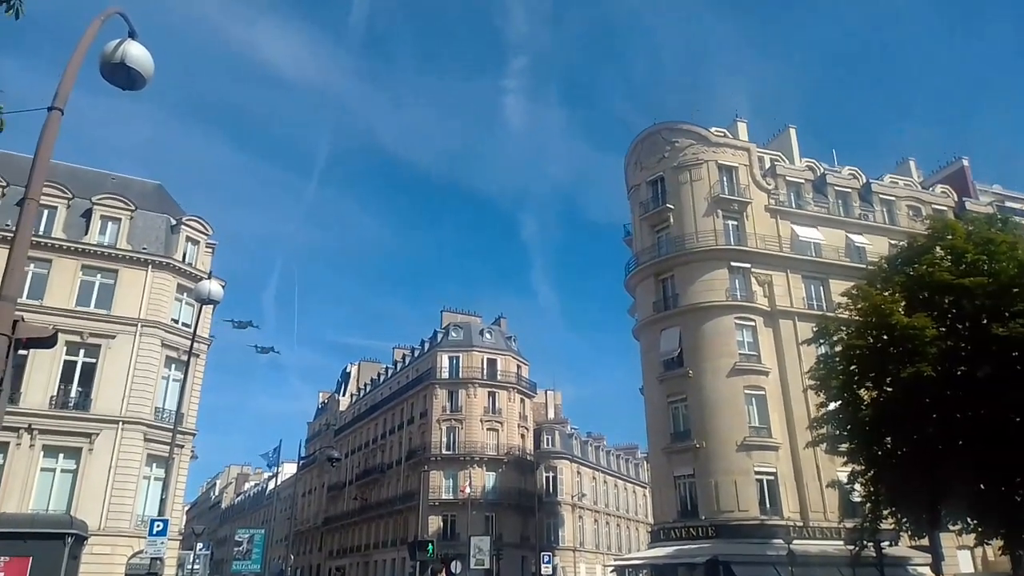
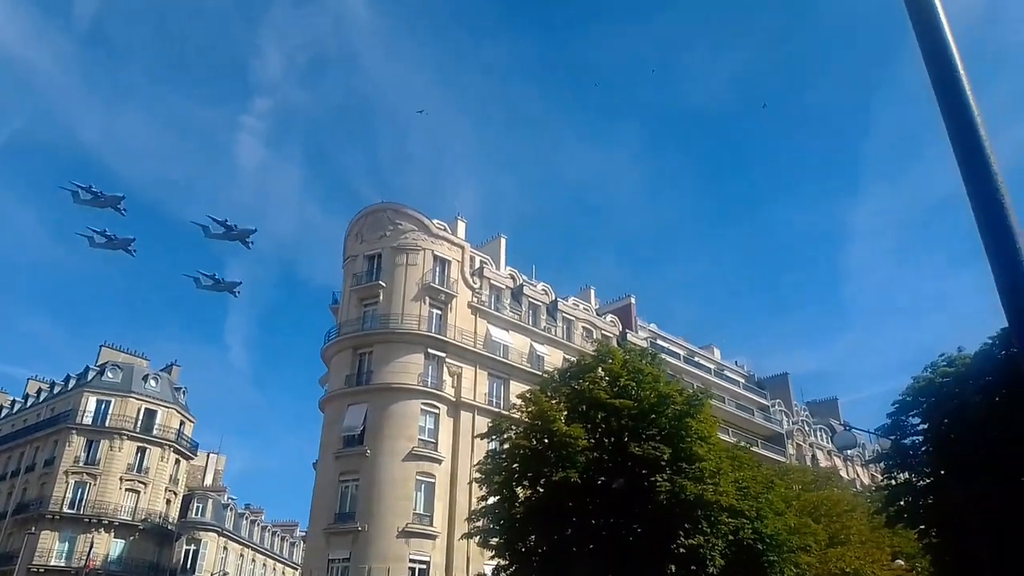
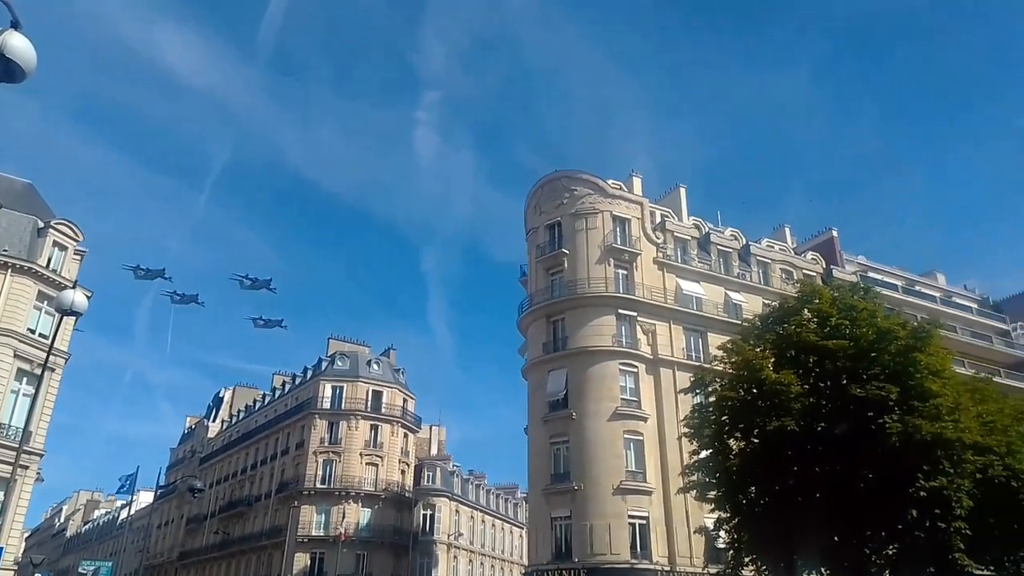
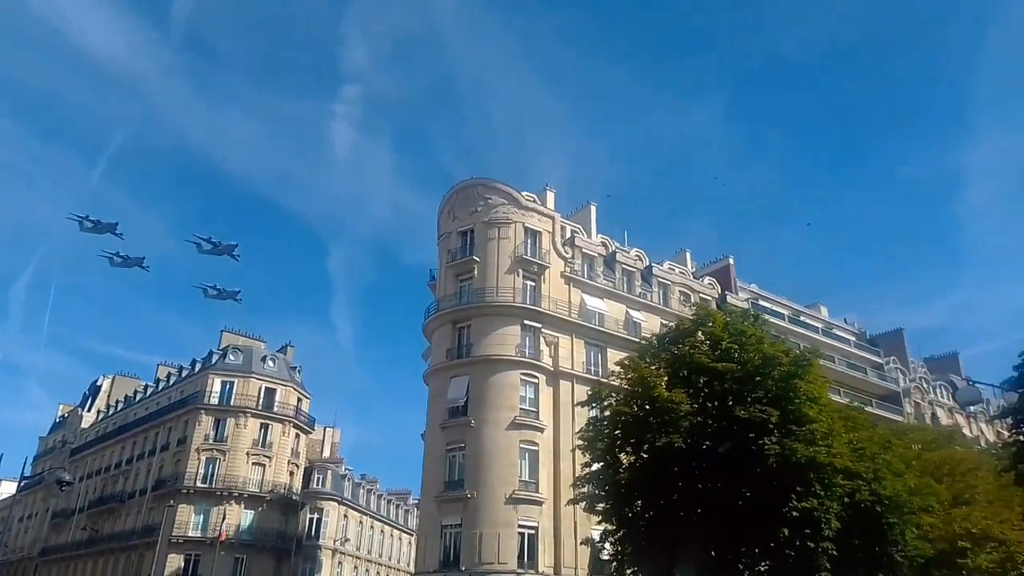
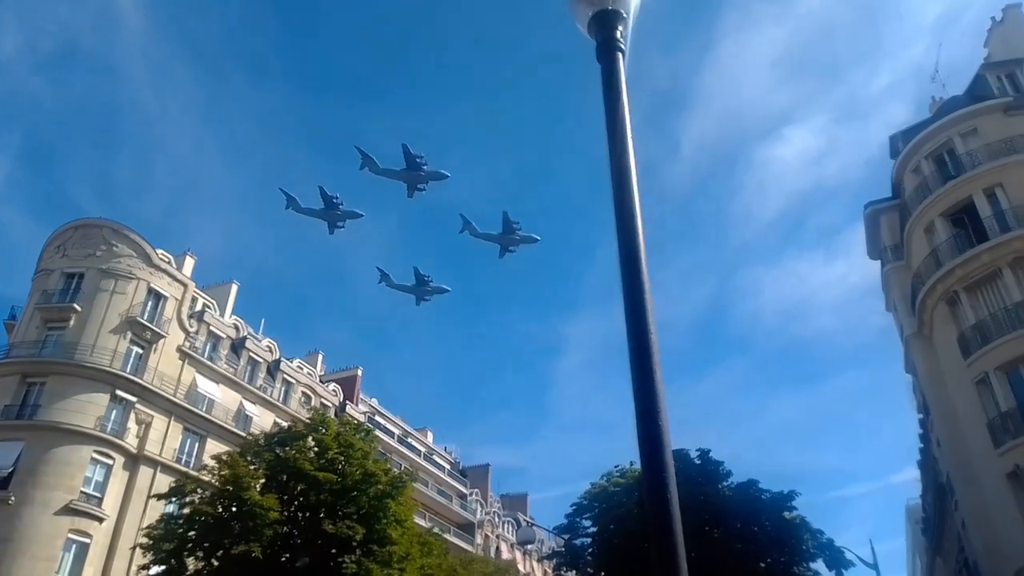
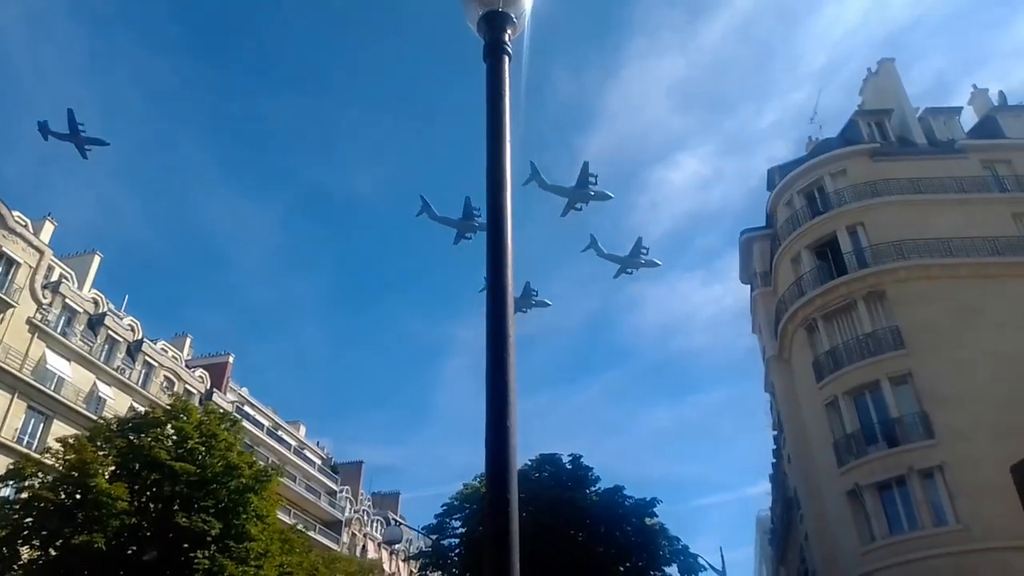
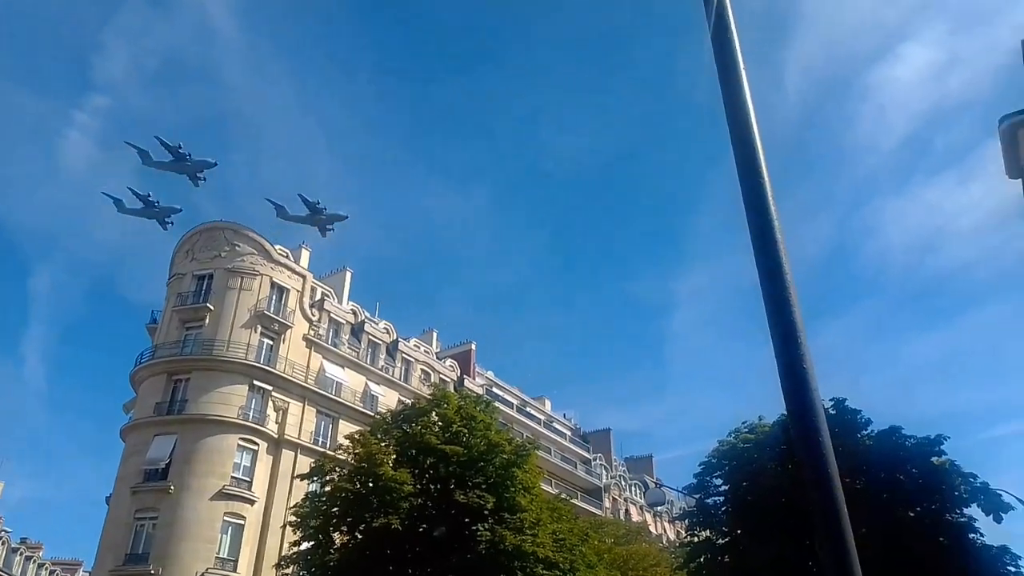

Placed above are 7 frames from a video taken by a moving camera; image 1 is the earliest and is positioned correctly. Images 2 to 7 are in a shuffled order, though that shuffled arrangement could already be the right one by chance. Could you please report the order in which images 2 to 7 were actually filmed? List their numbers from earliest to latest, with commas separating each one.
3, 4, 2, 7, 5, 6
